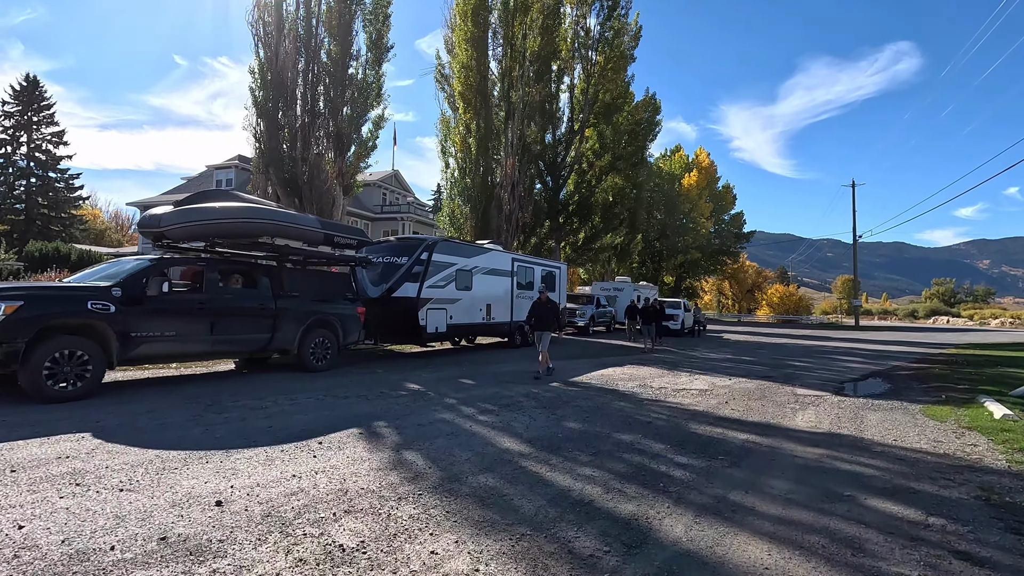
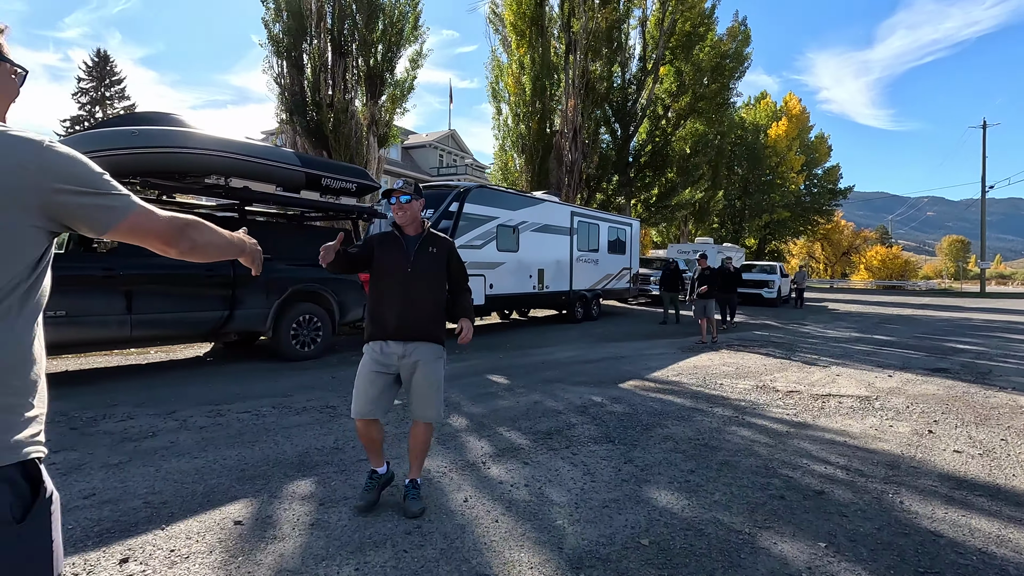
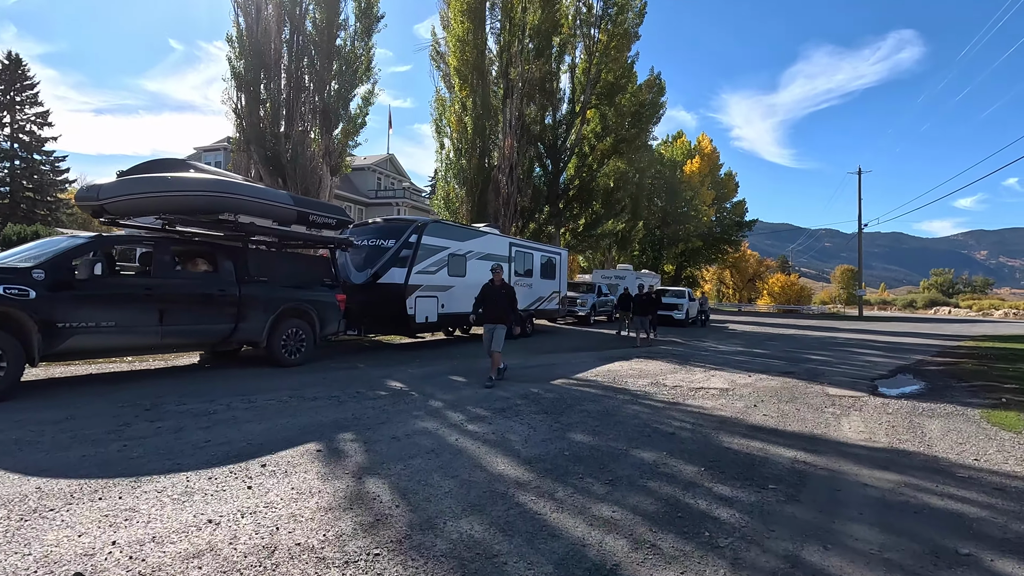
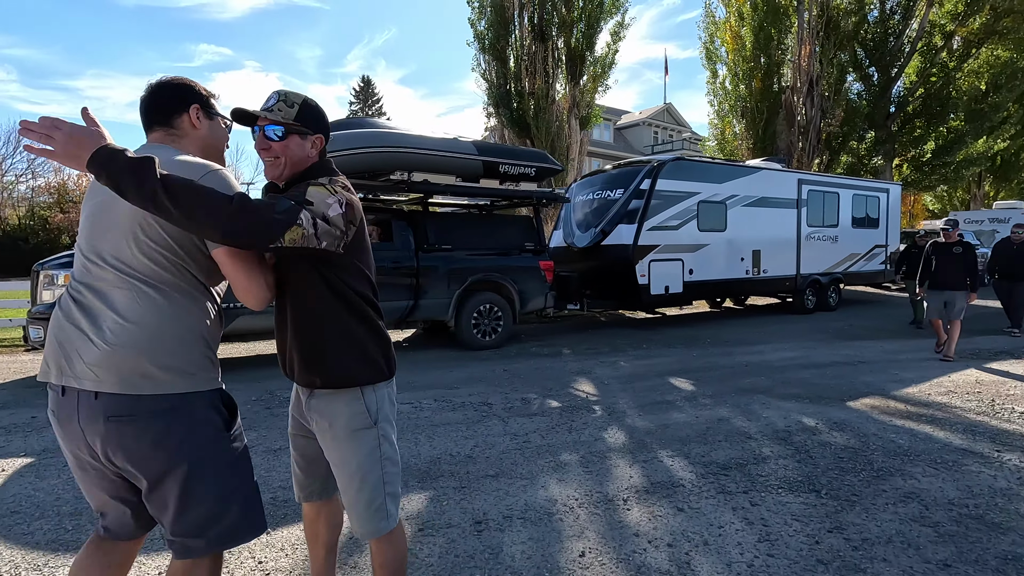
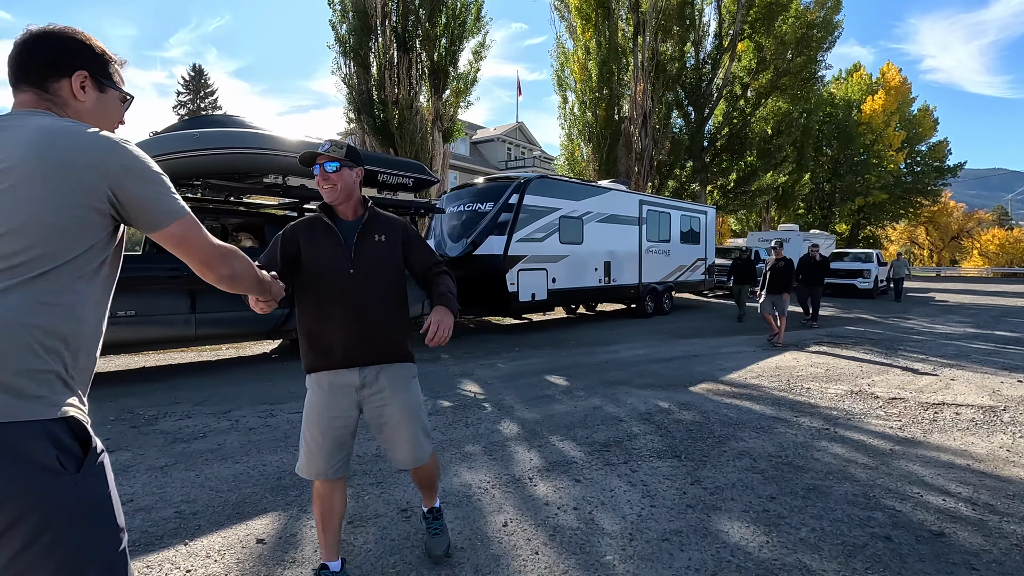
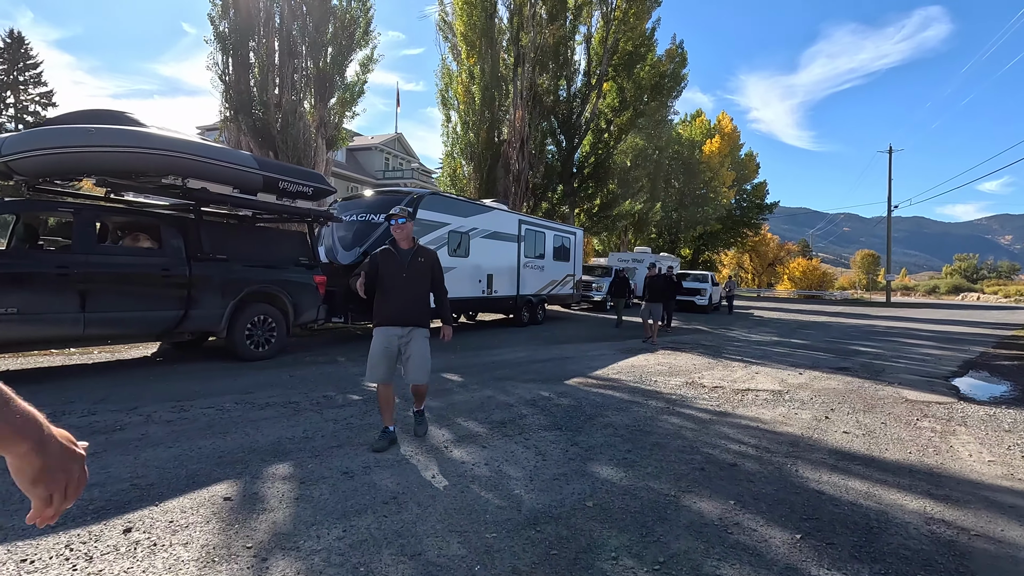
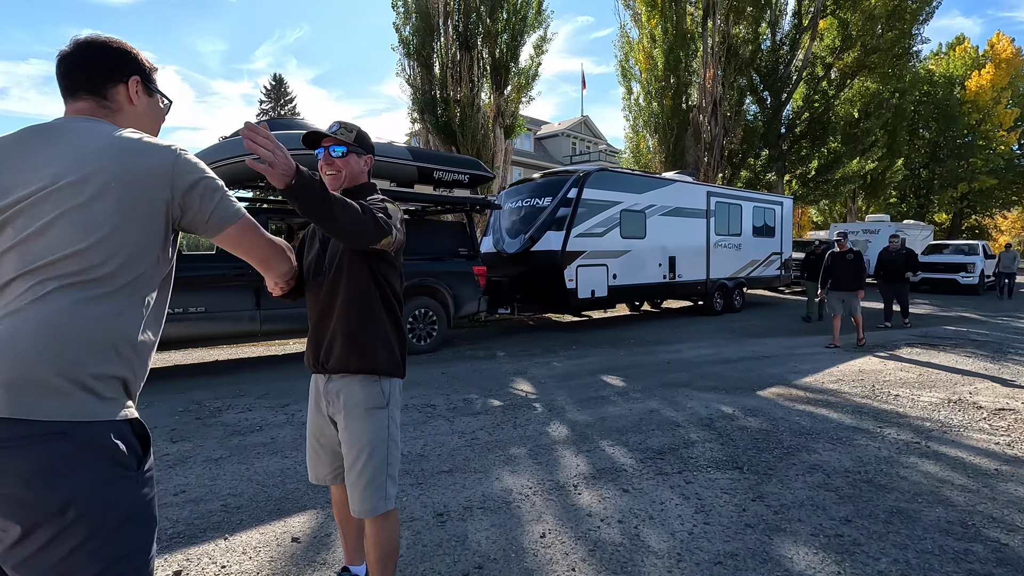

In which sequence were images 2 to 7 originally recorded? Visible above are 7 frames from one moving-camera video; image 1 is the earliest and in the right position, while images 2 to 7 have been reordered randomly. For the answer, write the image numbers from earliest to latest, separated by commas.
3, 6, 2, 5, 7, 4
